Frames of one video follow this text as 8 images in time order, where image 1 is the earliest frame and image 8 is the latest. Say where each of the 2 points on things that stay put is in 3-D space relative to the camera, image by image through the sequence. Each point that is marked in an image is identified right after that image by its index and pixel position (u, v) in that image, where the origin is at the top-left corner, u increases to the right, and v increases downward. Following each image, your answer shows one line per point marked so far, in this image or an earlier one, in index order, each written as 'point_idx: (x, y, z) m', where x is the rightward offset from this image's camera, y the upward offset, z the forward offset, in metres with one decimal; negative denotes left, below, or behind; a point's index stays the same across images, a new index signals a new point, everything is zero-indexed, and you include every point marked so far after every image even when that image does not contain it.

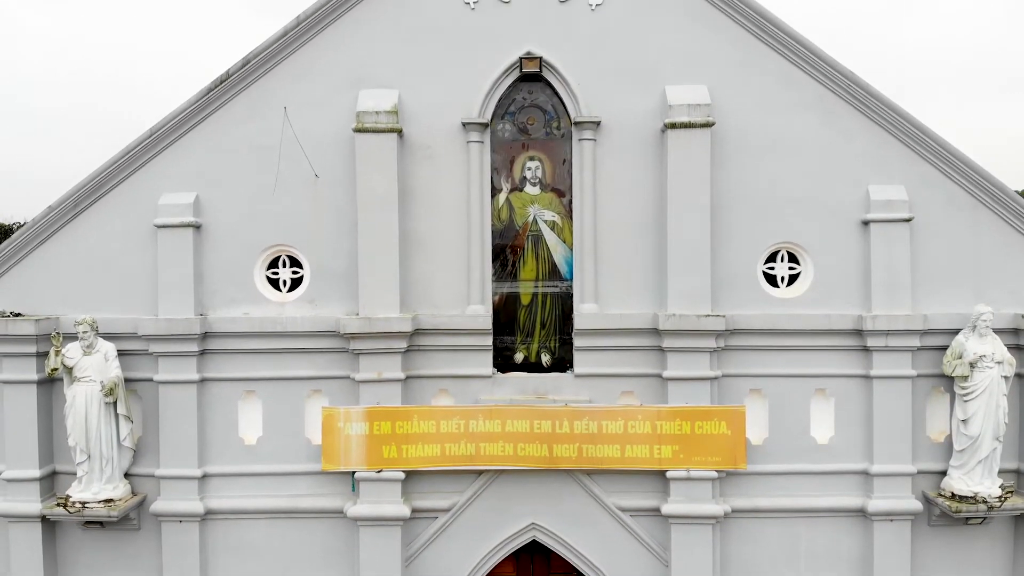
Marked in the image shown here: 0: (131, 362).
0: (-5.1, -1.0, +8.5) m
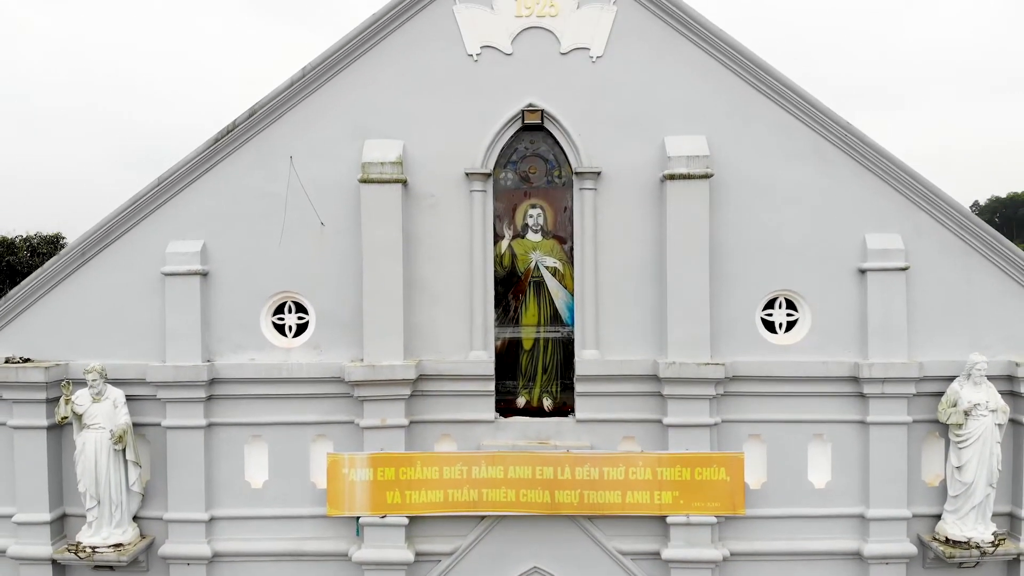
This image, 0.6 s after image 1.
0: (-5.1, -1.6, +8.7) m
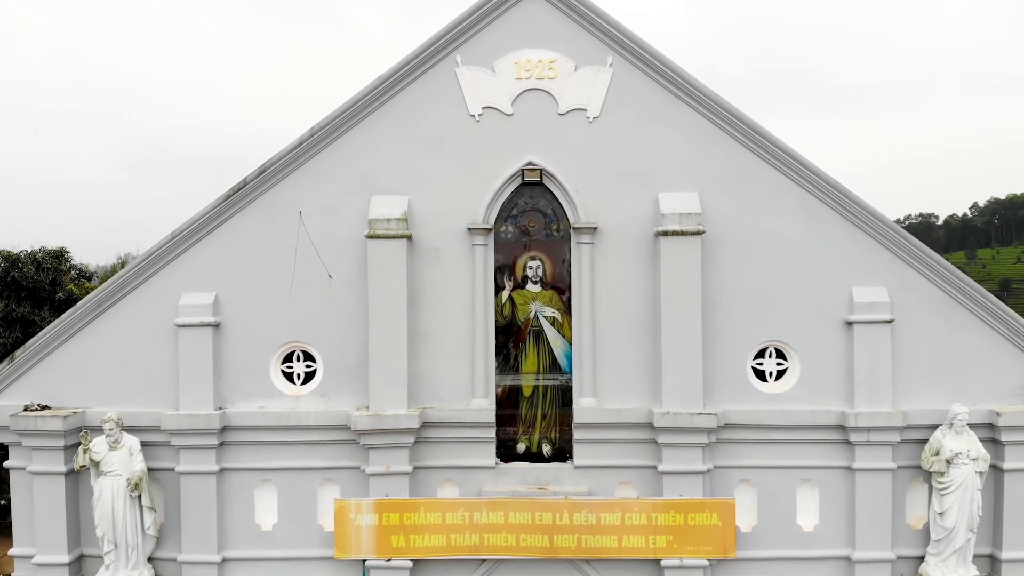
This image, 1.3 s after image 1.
0: (-5.1, -2.3, +9.0) m
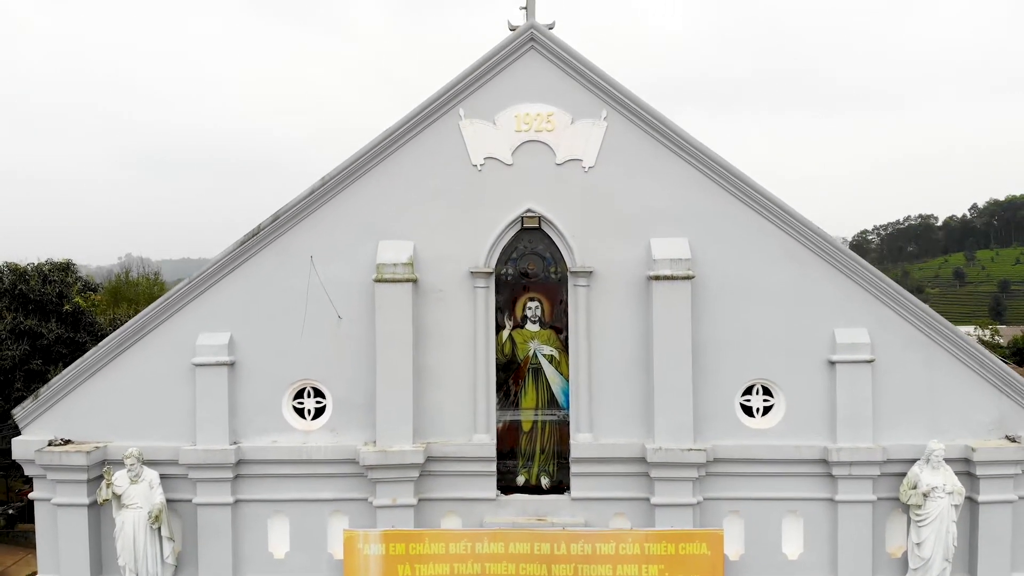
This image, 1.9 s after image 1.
0: (-5.1, -2.9, +9.5) m
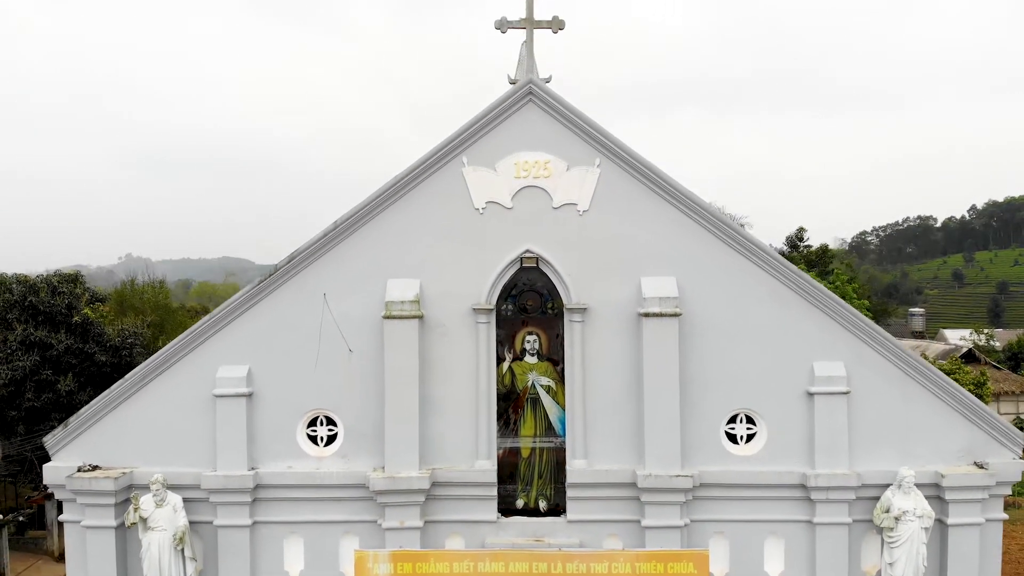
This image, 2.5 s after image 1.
0: (-5.1, -3.5, +10.1) m
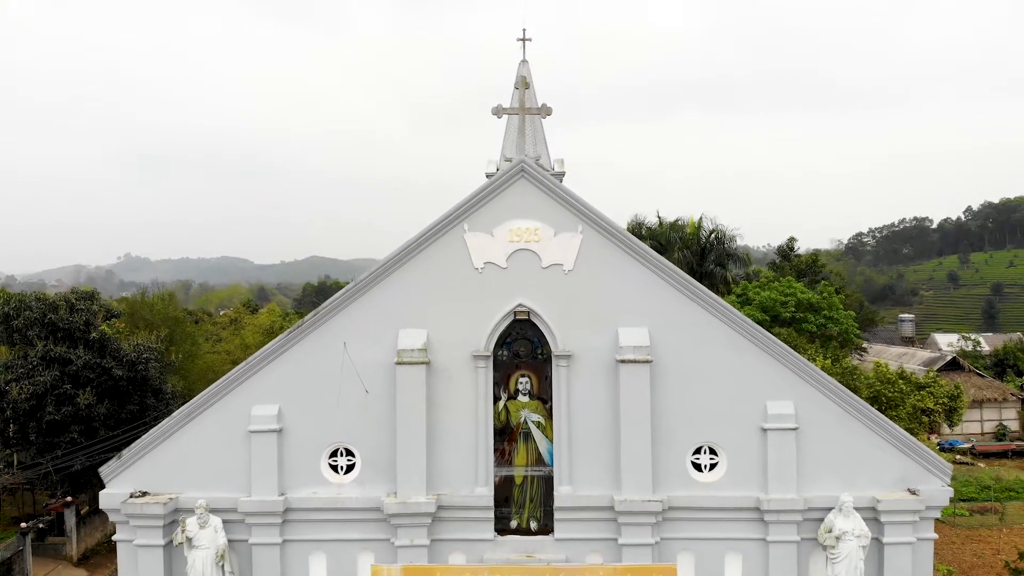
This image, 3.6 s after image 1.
0: (-5.2, -4.4, +11.7) m
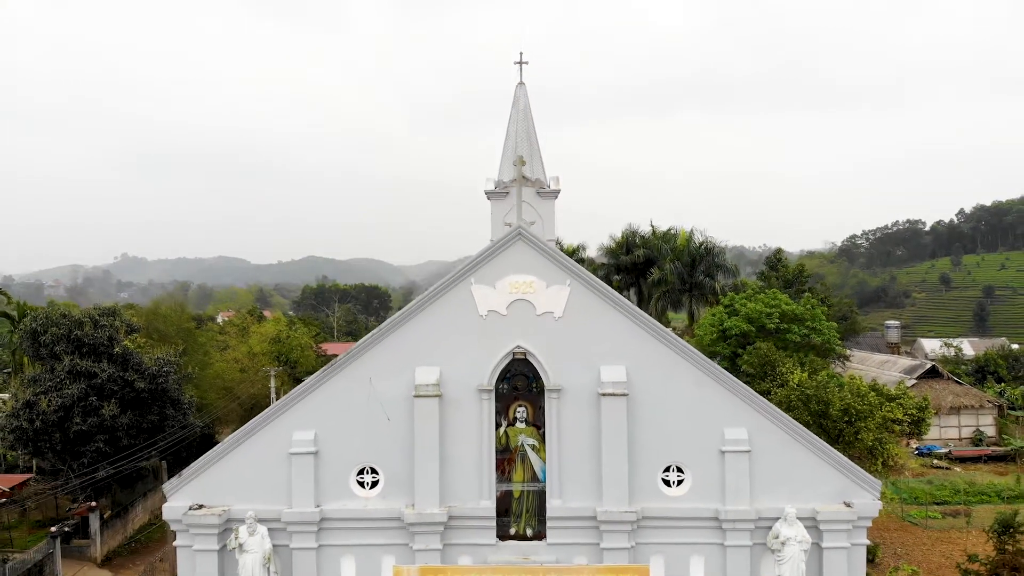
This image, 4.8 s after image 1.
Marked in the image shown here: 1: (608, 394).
0: (-5.2, -5.4, +13.9) m
1: (+2.0, -2.3, +13.4) m
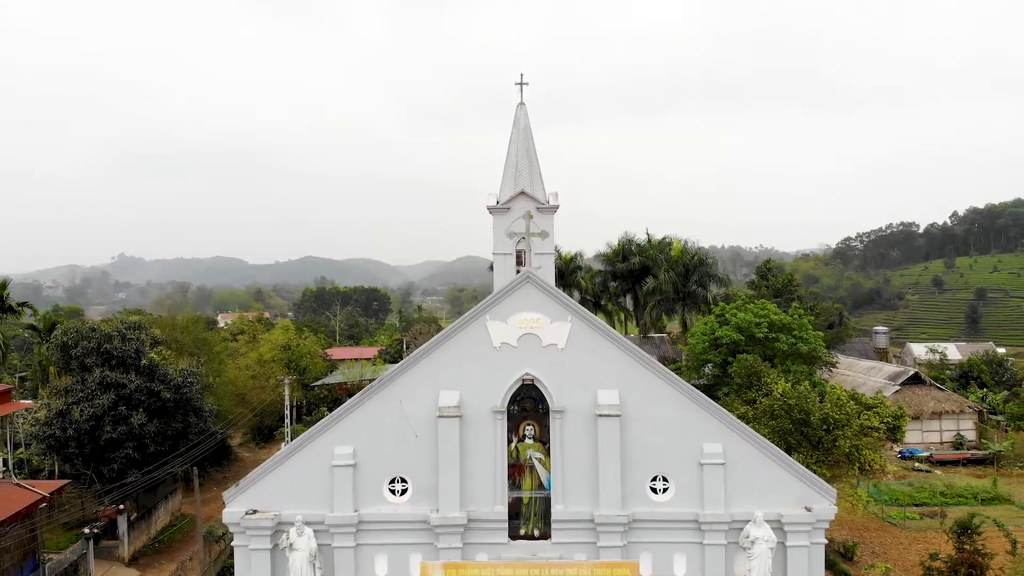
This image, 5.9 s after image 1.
0: (-4.9, -6.3, +16.2) m
1: (+2.3, -3.2, +15.8) m
